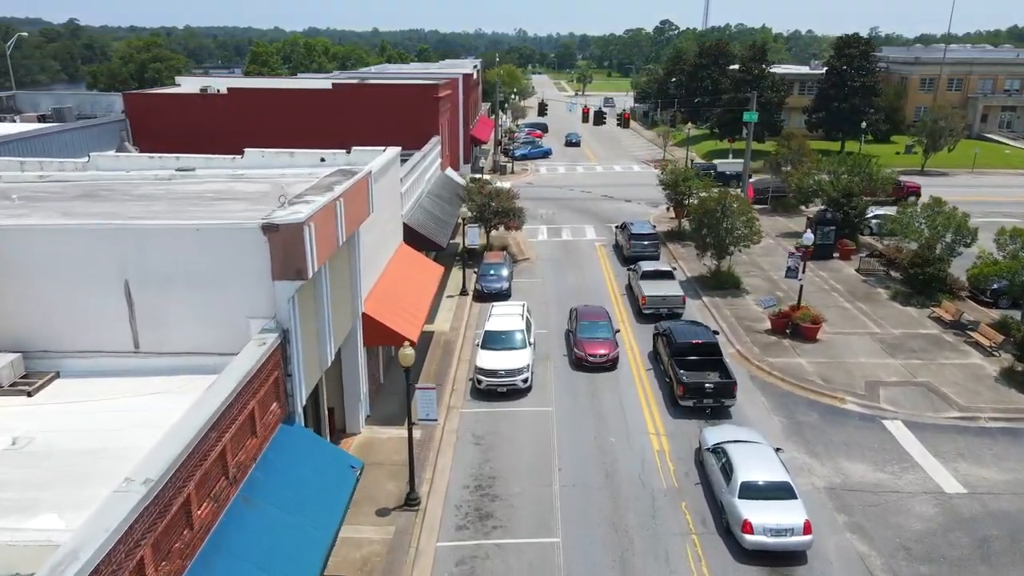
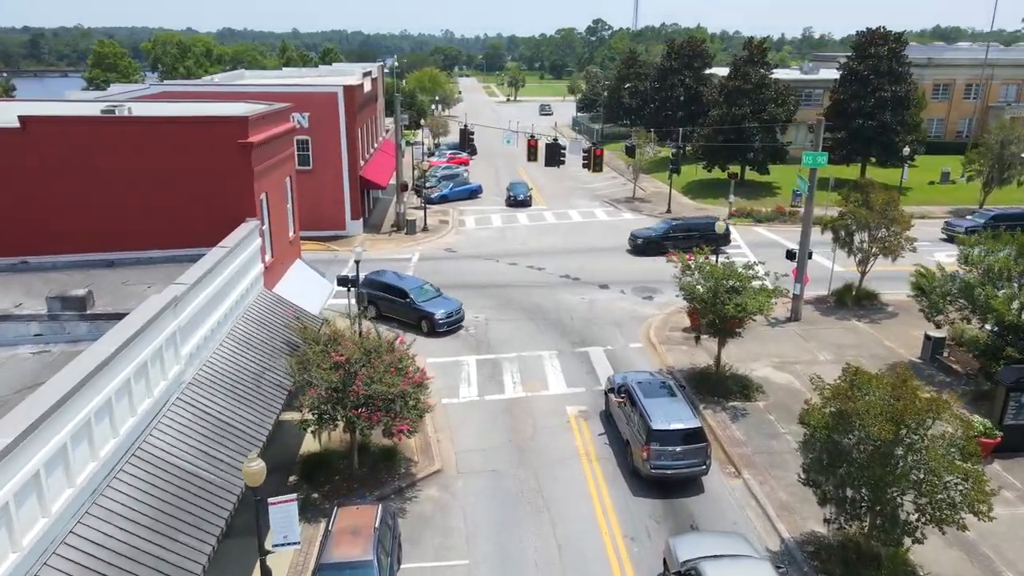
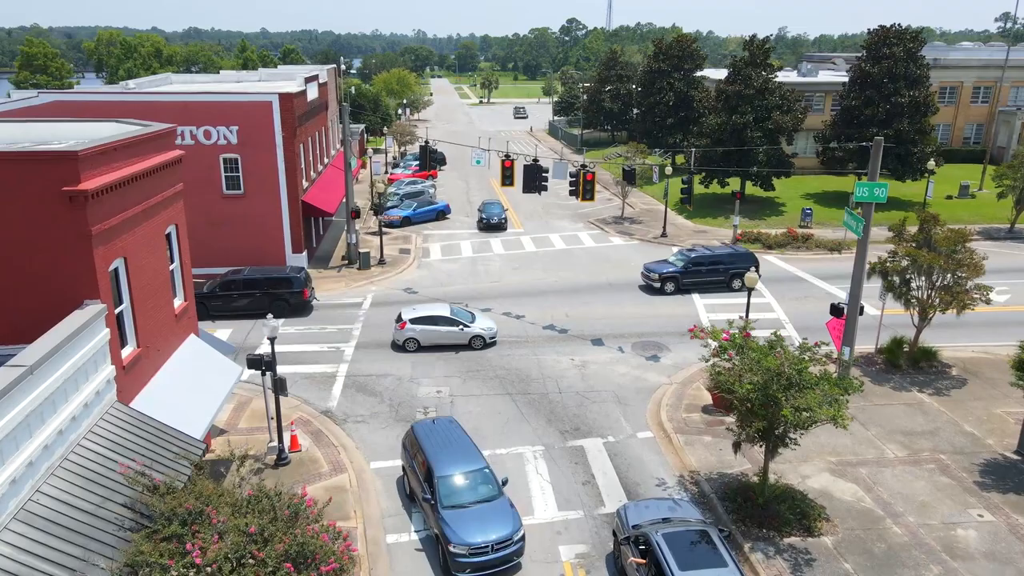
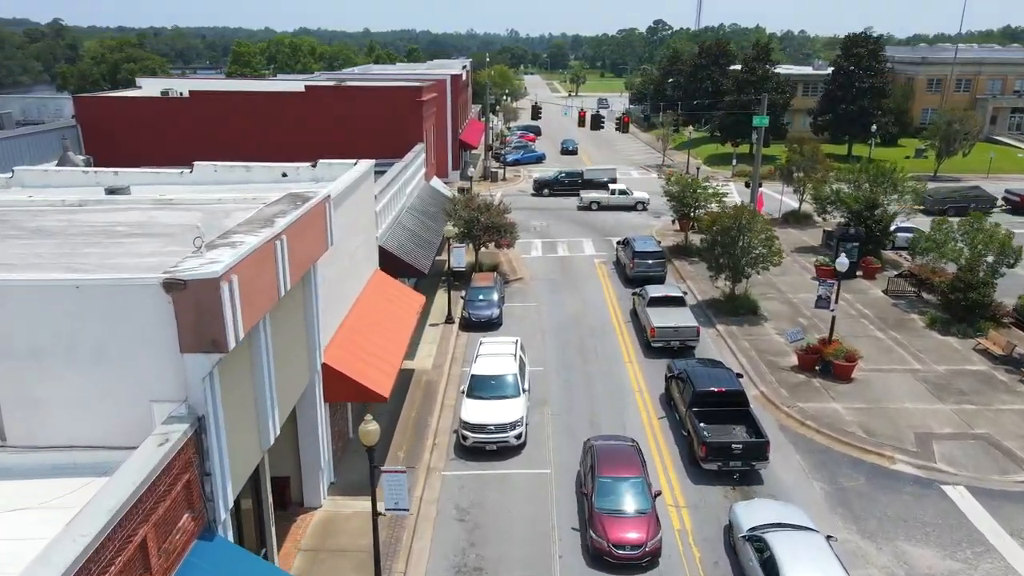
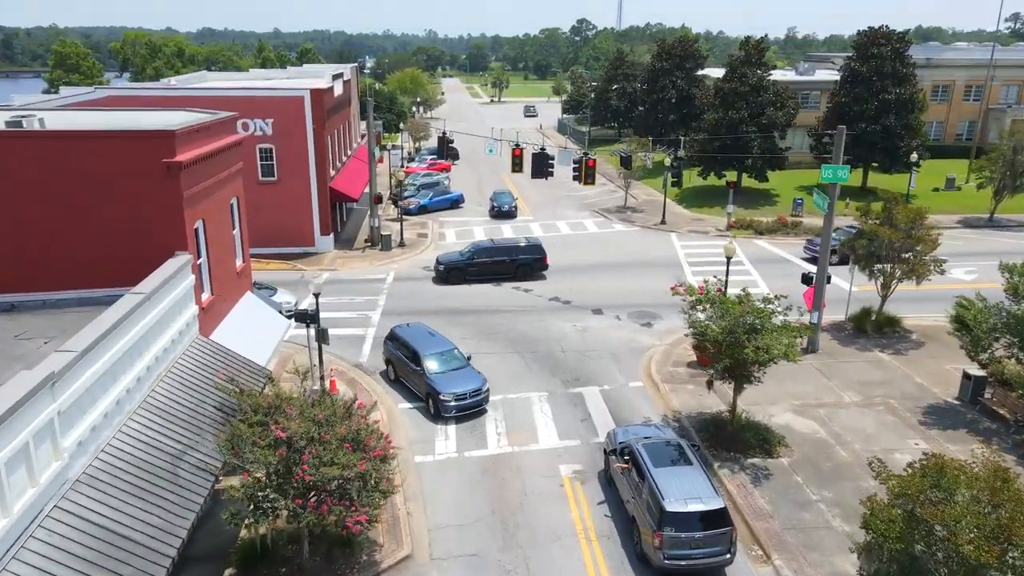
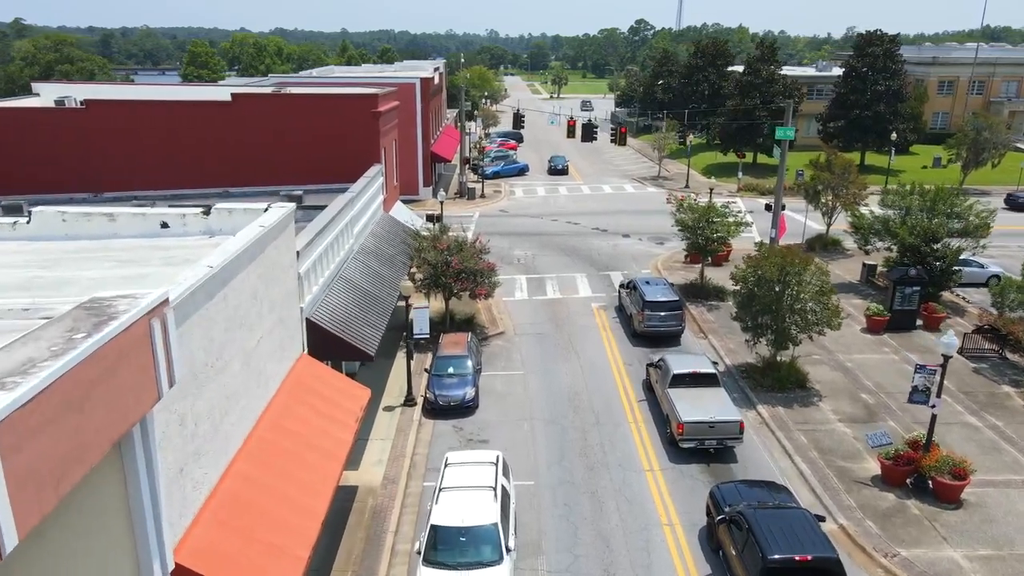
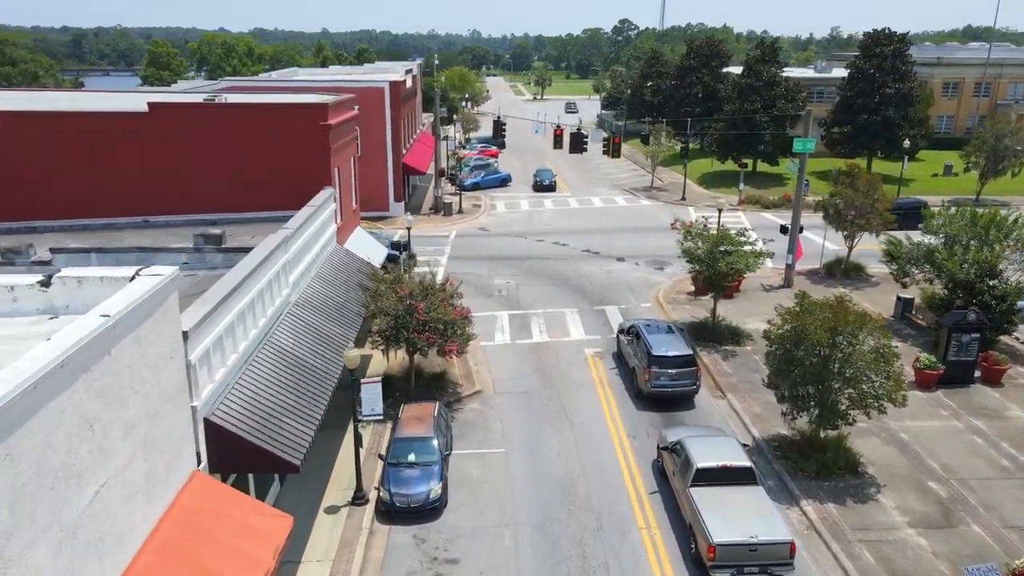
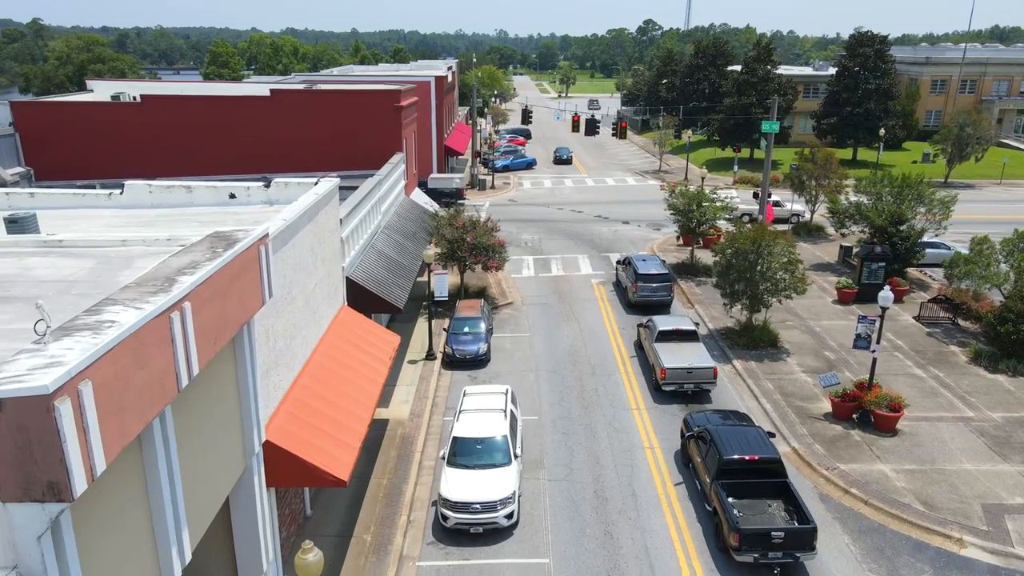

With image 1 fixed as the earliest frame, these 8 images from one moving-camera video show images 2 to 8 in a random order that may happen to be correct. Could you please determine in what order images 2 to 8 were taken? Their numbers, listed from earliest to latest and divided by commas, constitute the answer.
4, 8, 6, 7, 2, 5, 3
